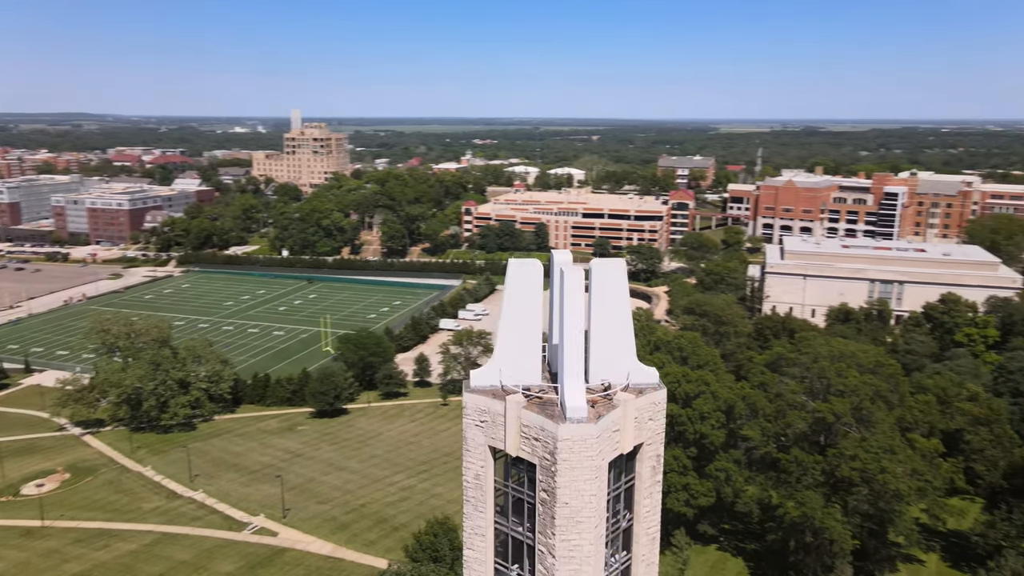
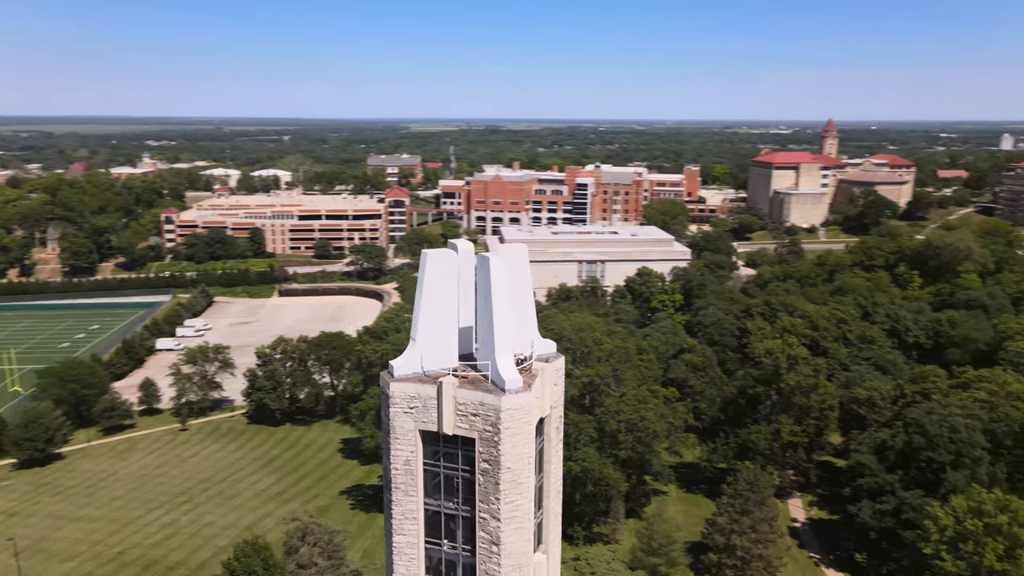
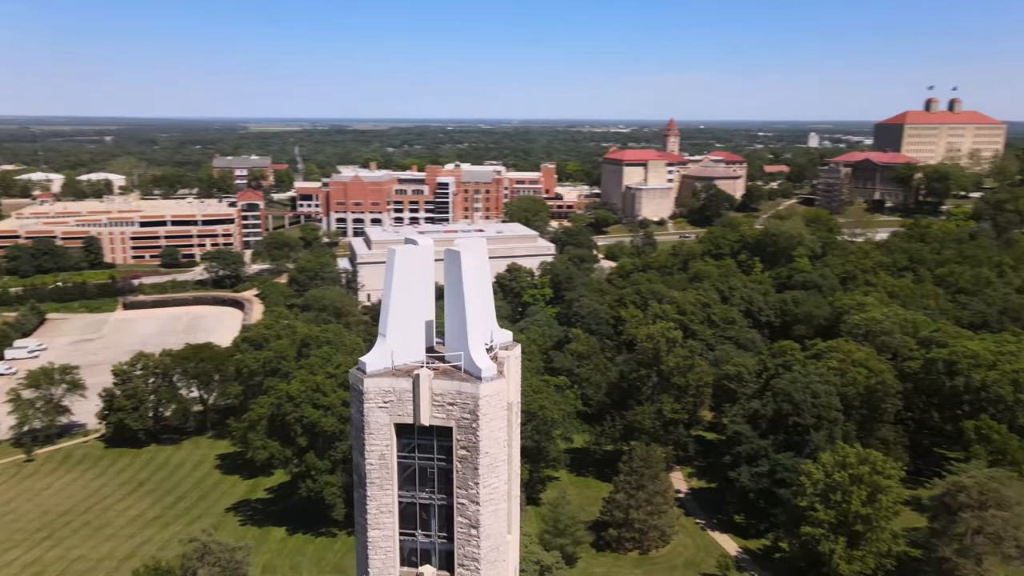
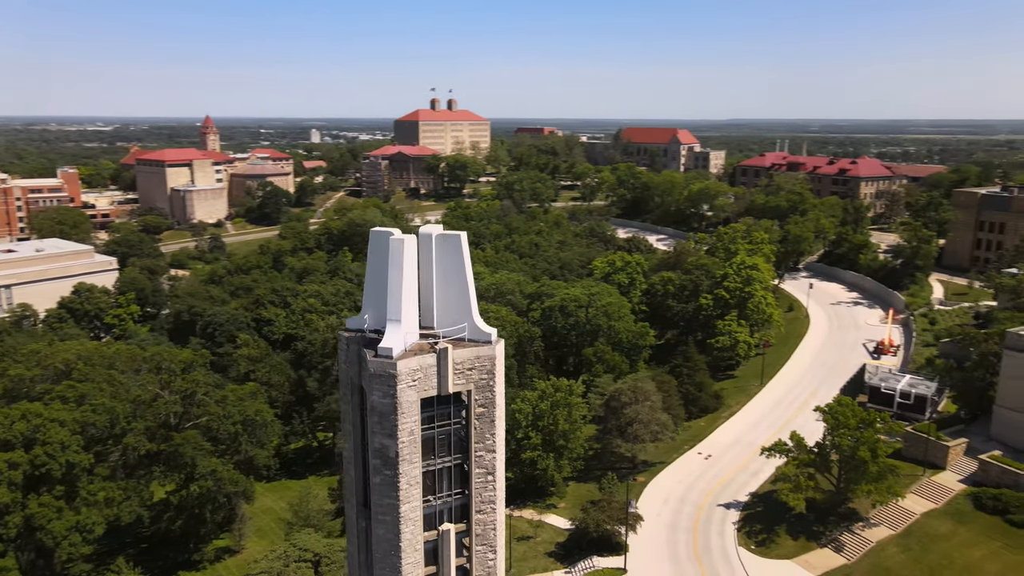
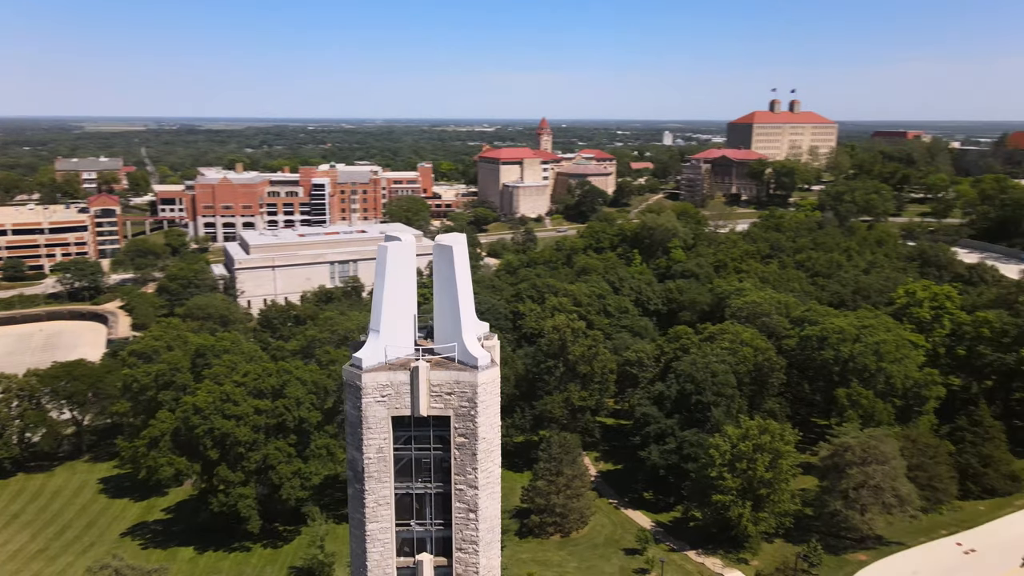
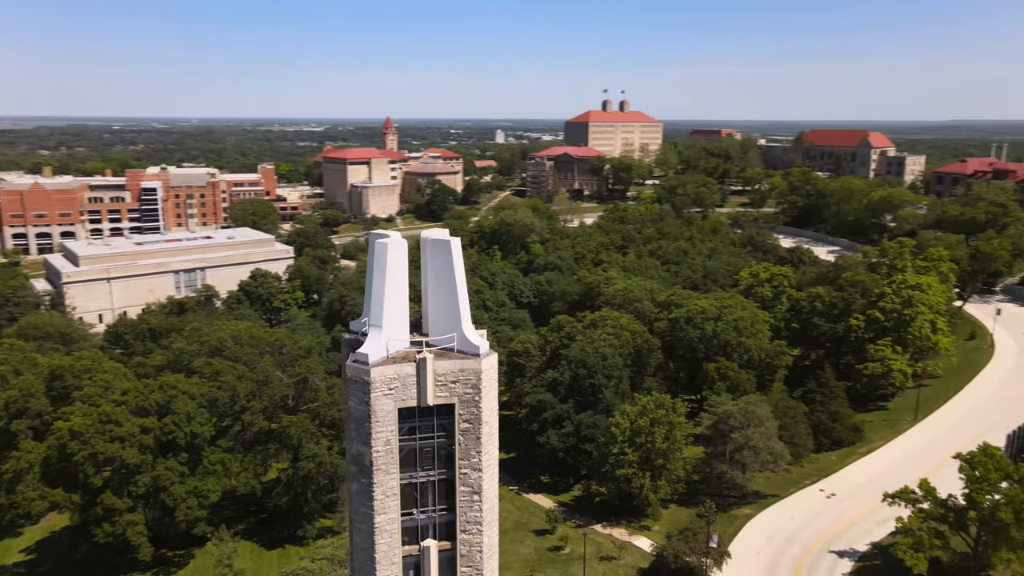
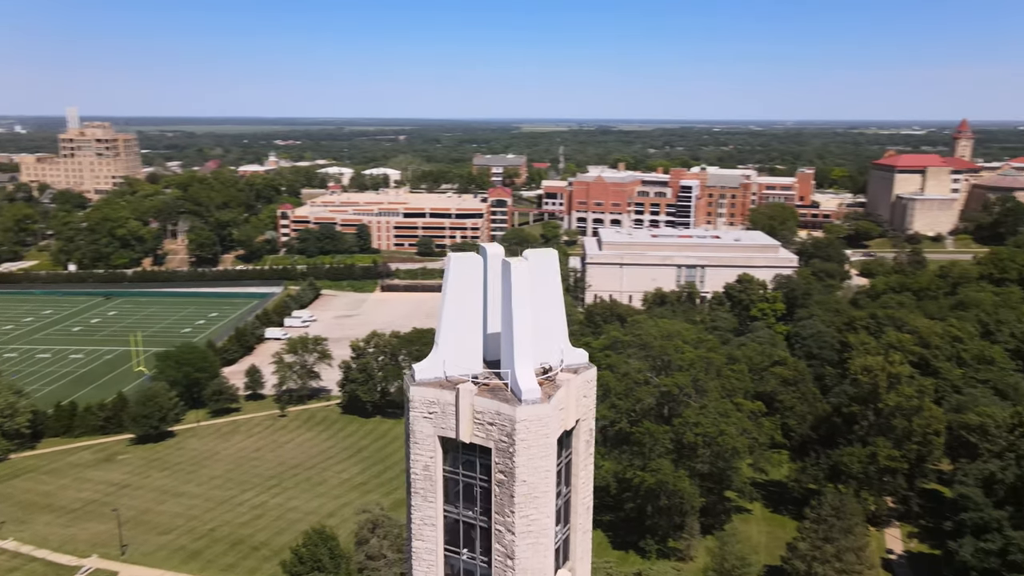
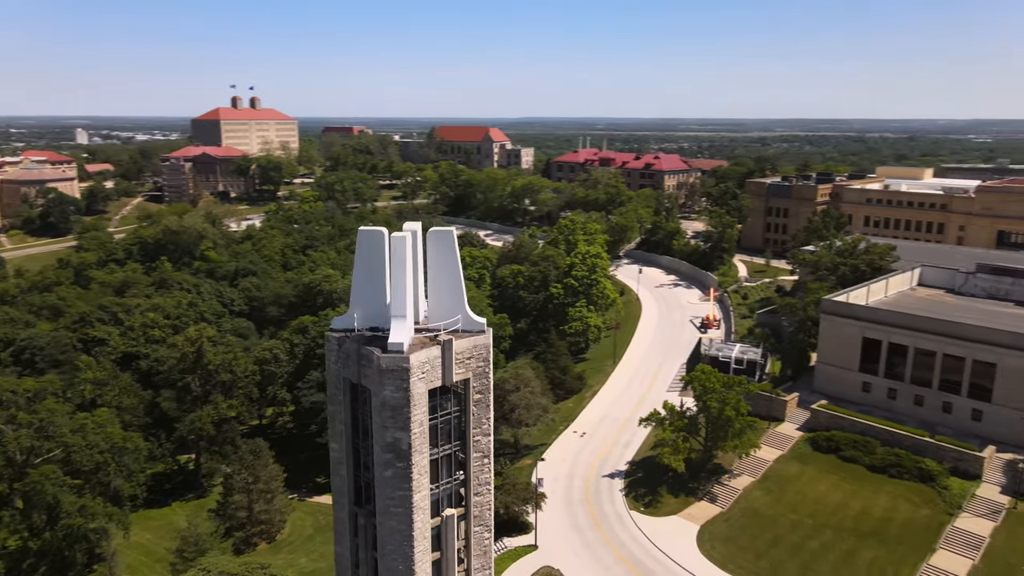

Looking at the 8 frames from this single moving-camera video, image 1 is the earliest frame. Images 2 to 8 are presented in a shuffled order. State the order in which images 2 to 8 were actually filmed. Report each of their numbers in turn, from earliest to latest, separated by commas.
7, 2, 3, 5, 6, 4, 8
